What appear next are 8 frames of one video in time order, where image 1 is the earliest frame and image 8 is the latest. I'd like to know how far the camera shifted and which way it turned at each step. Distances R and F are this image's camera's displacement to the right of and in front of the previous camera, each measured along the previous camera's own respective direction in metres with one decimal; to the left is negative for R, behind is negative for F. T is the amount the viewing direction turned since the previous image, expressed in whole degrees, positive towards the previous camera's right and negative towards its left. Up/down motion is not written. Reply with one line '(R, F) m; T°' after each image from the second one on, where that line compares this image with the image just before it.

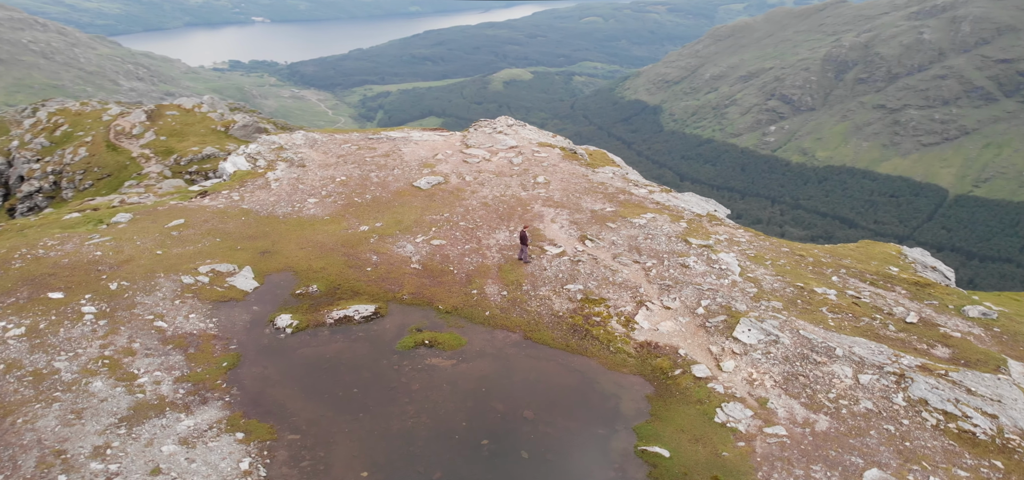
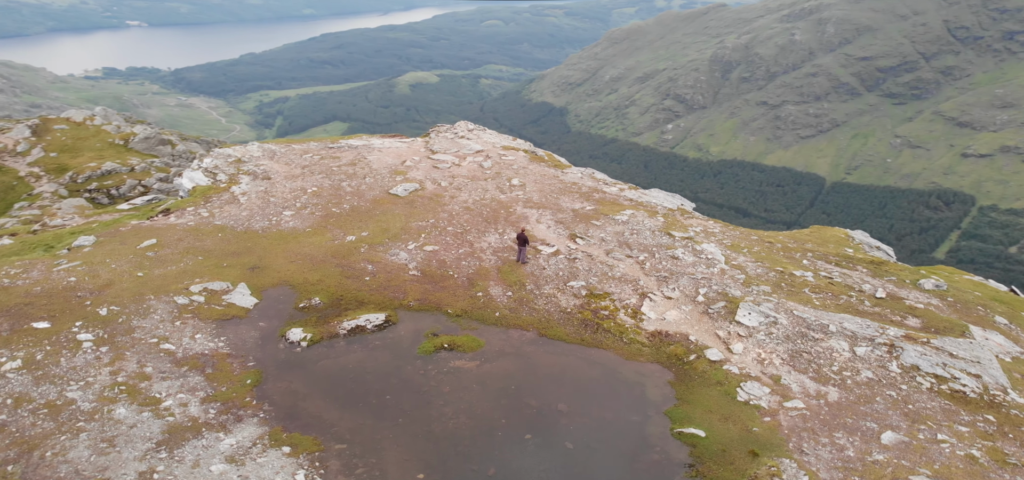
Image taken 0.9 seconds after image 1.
(-4.1, -0.2) m; +6°
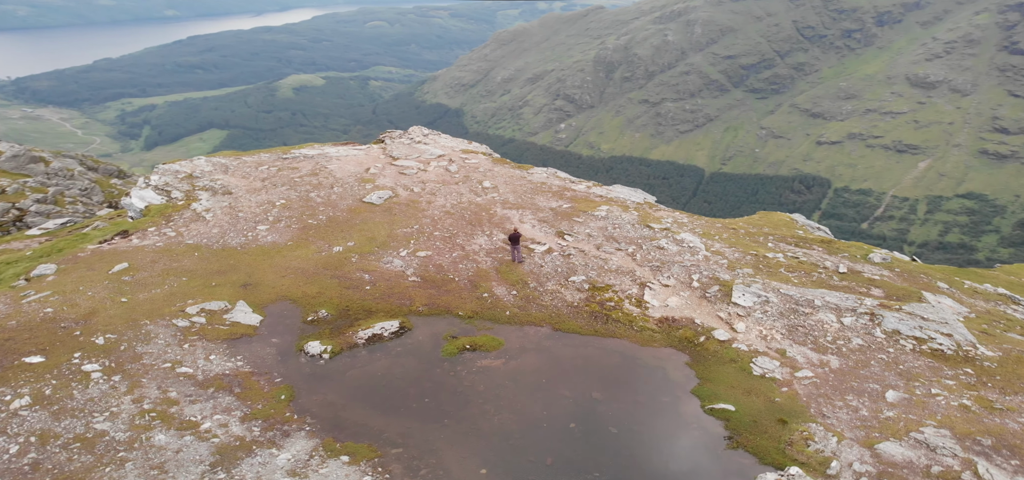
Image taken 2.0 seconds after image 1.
(-4.5, -0.3) m; +6°
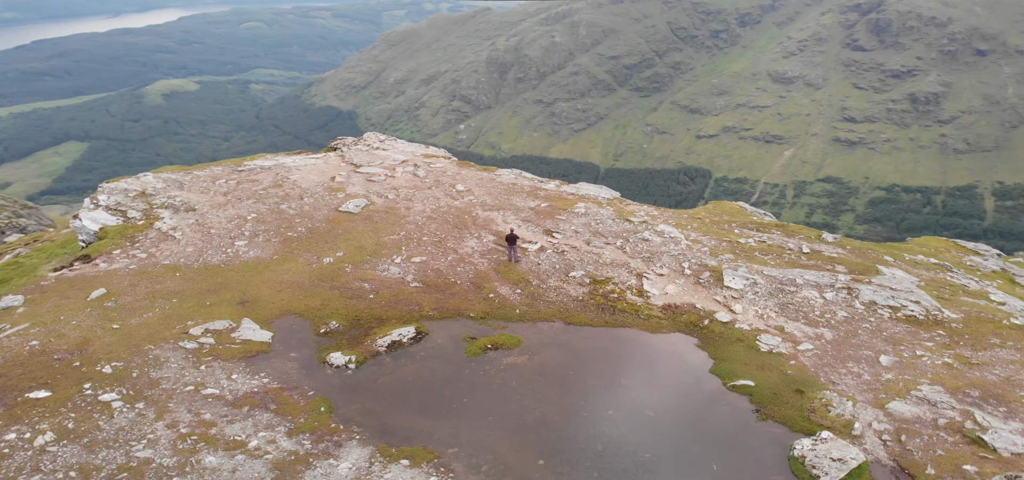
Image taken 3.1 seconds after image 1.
(-4.4, -0.5) m; +6°
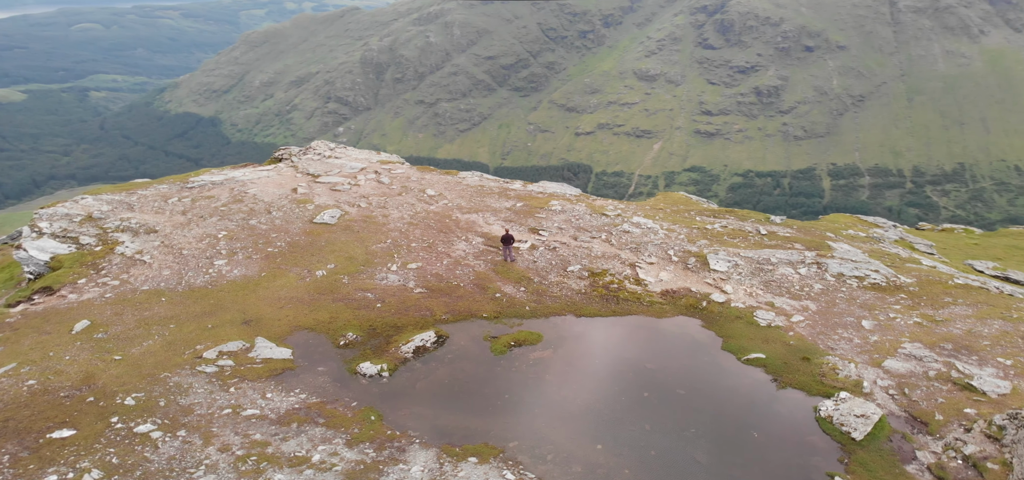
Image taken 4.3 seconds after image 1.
(-4.9, -0.7) m; +7°
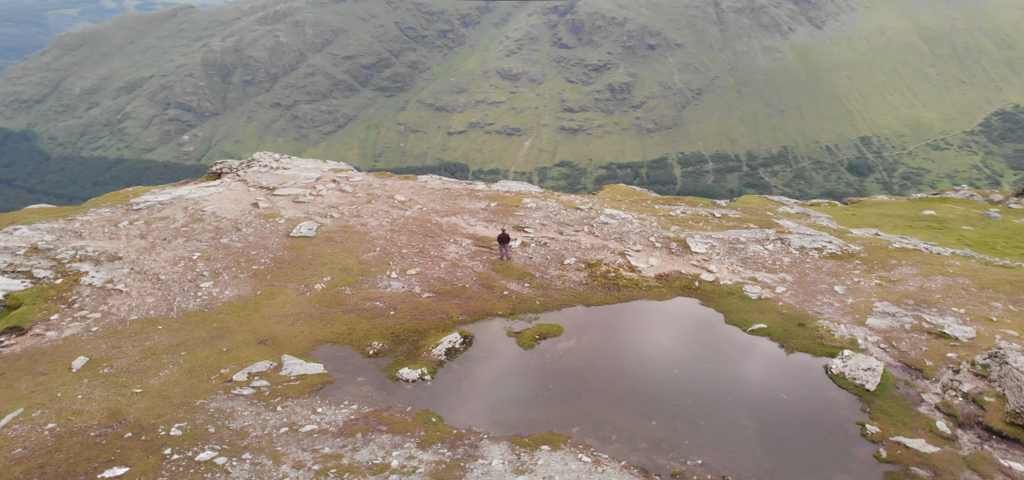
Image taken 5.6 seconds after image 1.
(-5.5, -1.1) m; +7°
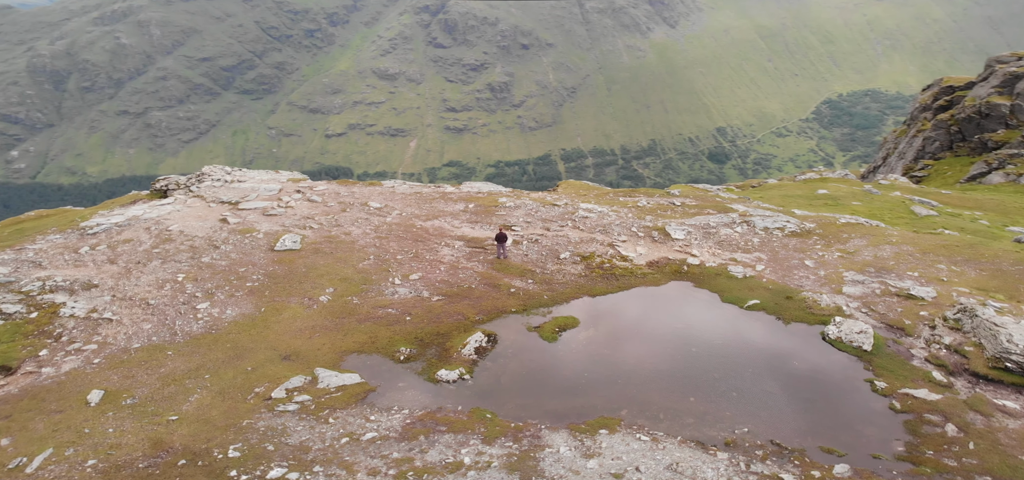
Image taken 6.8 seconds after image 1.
(-5.2, -1.4) m; +6°
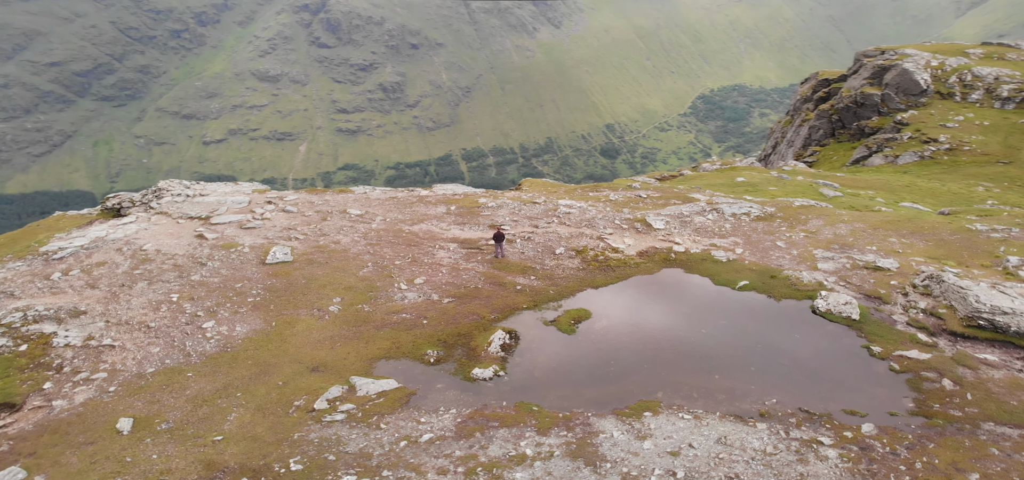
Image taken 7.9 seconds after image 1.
(-4.9, -1.6) m; +6°
